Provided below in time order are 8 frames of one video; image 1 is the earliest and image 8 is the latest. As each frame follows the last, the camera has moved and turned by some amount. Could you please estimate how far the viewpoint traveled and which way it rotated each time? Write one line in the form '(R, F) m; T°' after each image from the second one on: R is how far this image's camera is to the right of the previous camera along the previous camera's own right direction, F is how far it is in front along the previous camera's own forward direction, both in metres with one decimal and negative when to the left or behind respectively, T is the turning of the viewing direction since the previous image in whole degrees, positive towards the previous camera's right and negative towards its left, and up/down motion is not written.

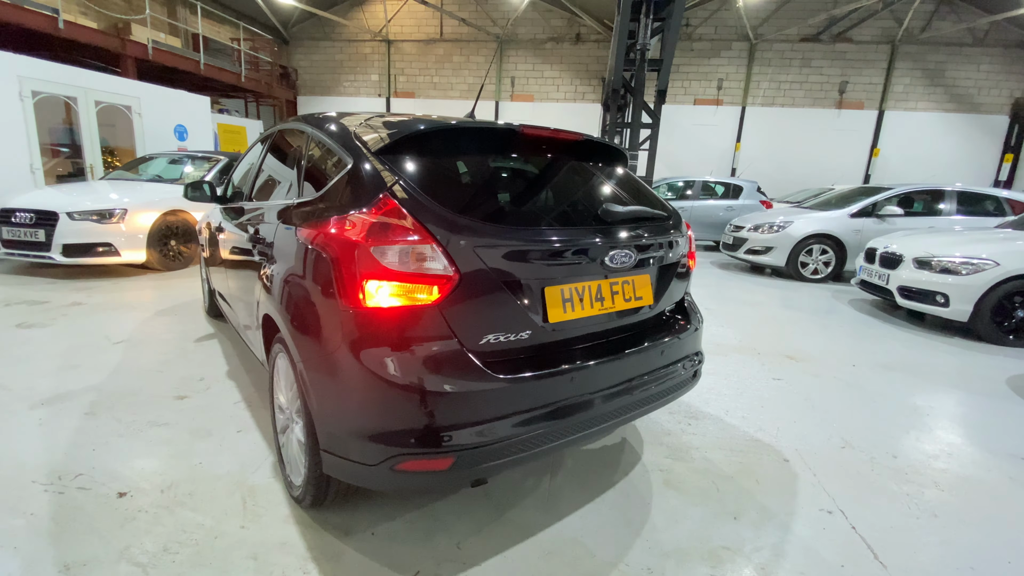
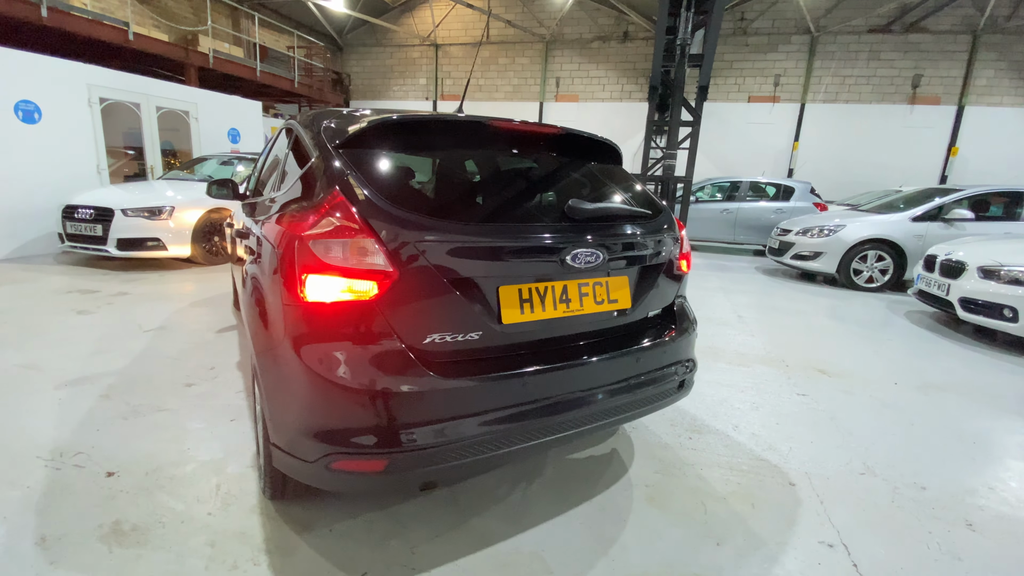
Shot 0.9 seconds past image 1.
(+0.3, +0.1) m; -6°
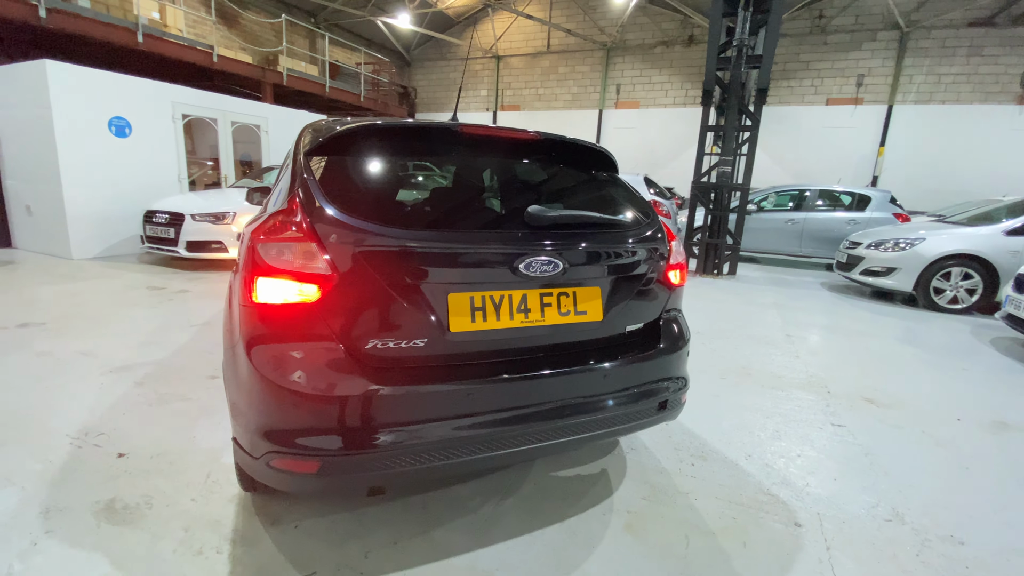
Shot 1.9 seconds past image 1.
(+0.3, +0.1) m; -8°
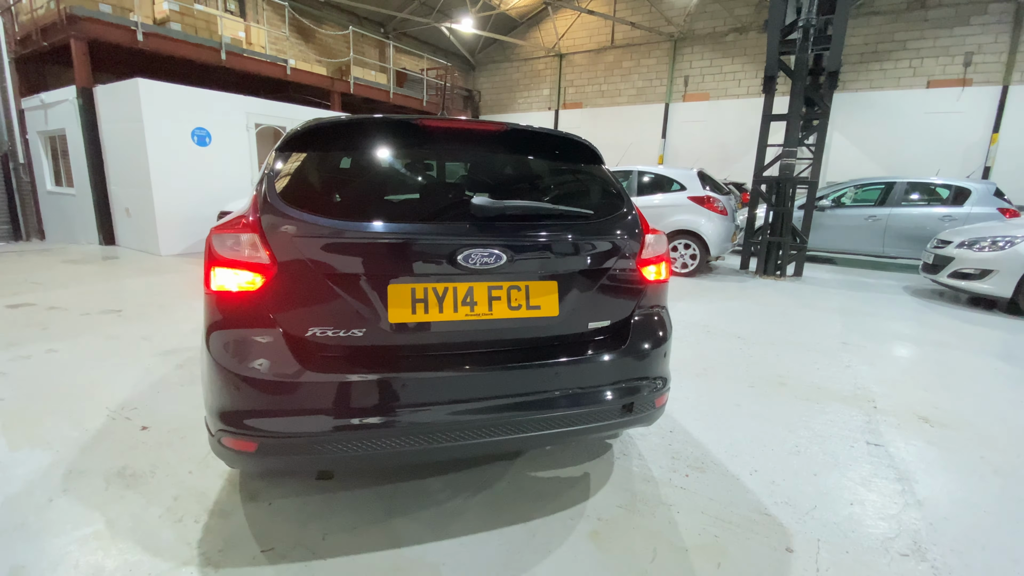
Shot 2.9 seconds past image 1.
(+0.4, +0.1) m; -9°
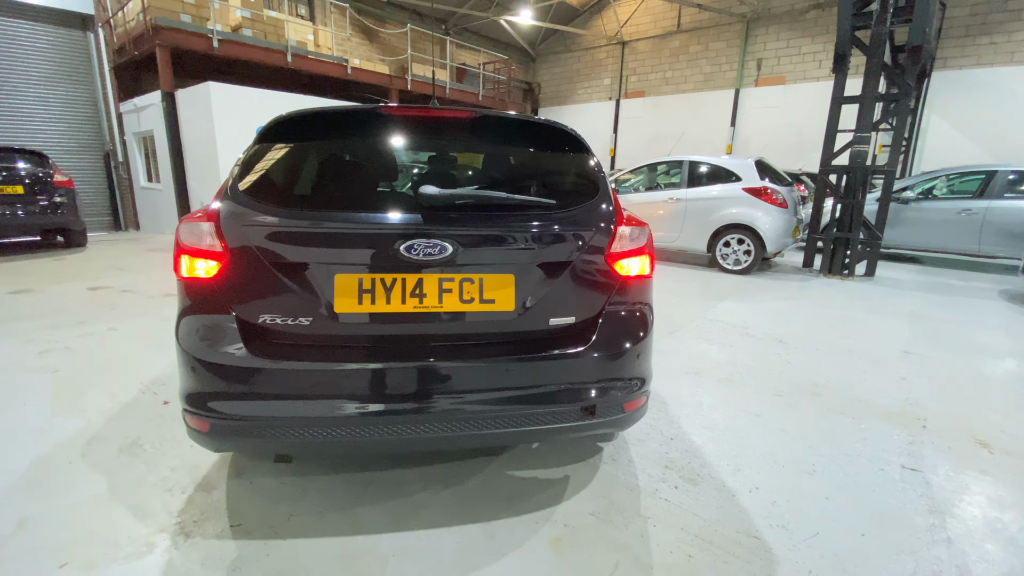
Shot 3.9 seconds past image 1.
(+0.3, +0.1) m; -8°
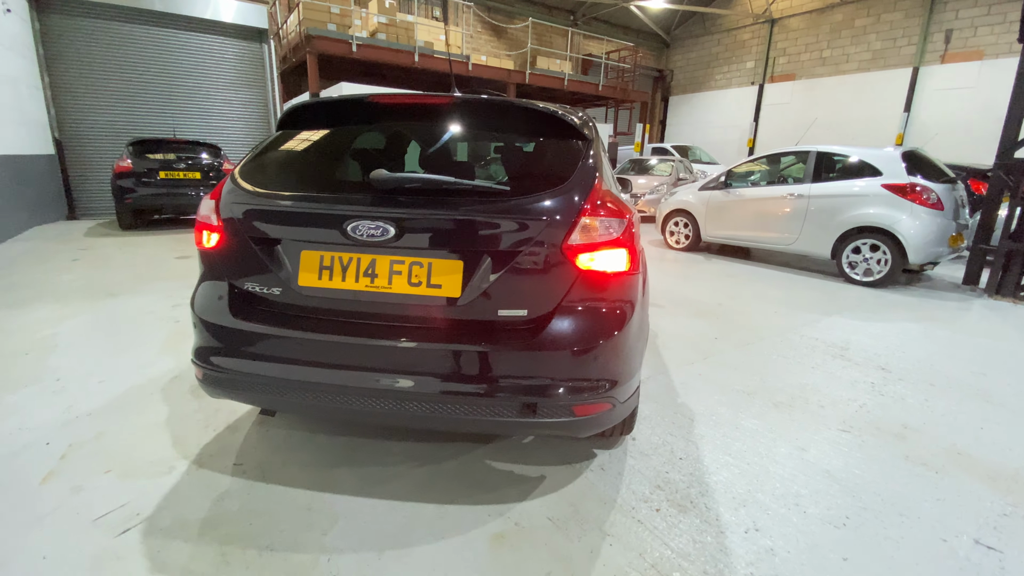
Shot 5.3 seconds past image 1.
(+0.5, +0.1) m; -15°
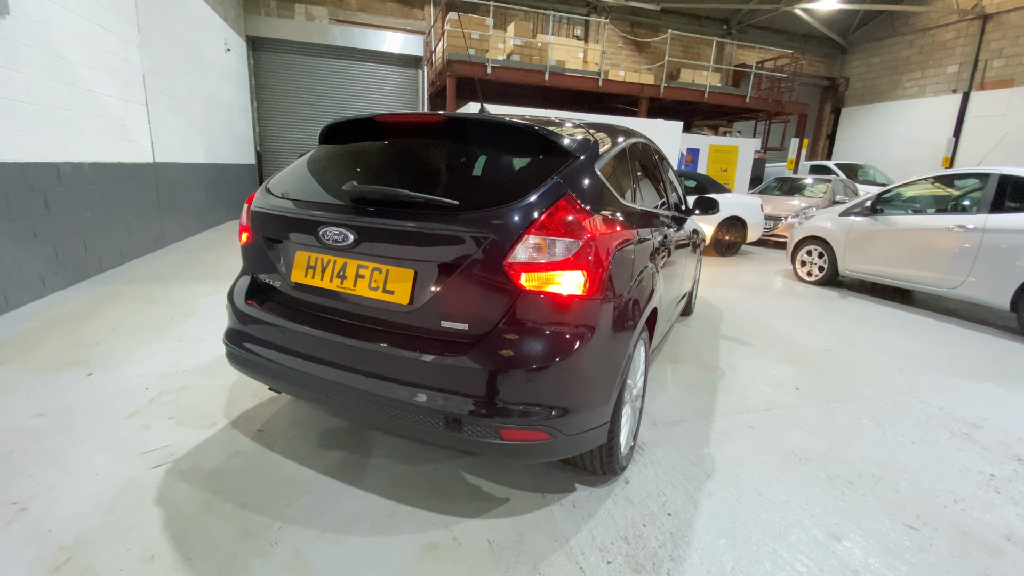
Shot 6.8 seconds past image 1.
(+0.6, +0.1) m; -17°
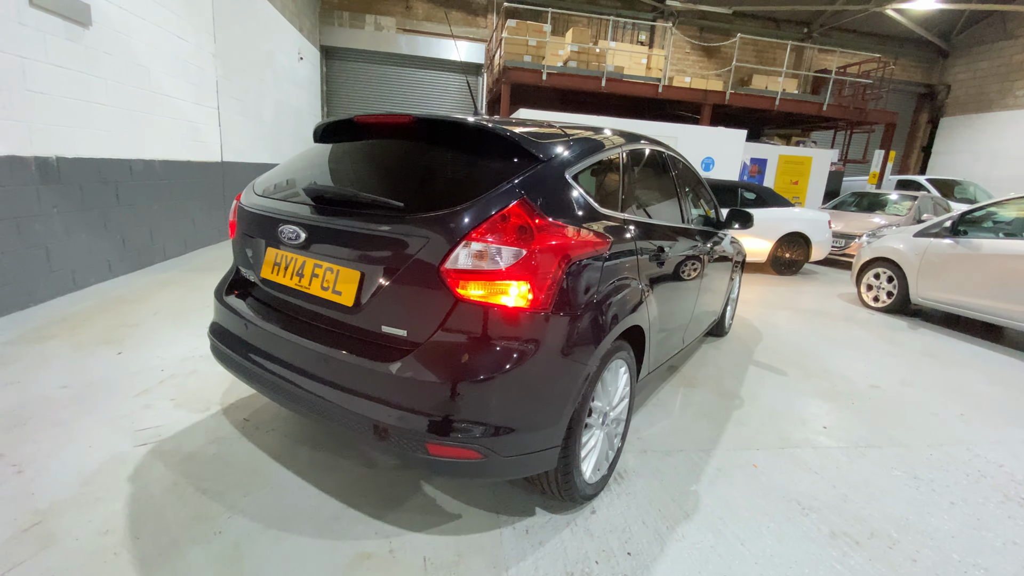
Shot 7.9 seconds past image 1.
(+0.3, +0.1) m; -8°
